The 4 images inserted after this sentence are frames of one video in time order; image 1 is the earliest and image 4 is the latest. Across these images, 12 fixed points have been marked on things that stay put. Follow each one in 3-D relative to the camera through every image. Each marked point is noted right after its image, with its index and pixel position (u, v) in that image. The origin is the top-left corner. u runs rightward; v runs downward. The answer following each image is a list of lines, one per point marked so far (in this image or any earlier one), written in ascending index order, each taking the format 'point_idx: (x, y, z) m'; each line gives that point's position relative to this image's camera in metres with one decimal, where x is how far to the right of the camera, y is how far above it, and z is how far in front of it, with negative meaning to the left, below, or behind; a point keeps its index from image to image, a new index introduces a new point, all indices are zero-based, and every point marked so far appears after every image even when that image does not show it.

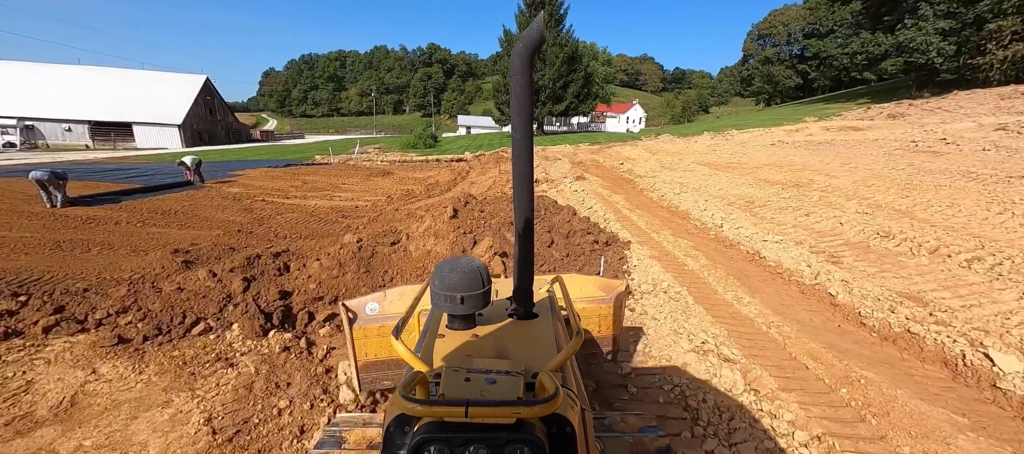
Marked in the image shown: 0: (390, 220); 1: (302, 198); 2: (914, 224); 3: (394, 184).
0: (-2.5, +0.1, +8.1) m
1: (-6.0, +0.8, +11.2) m
2: (+6.8, +0.1, +6.6) m
3: (-4.2, +1.6, +14.1) m
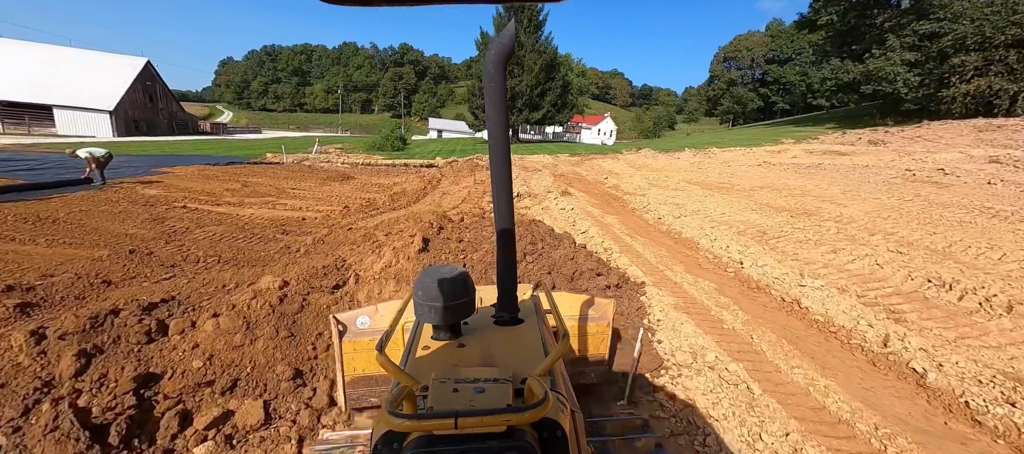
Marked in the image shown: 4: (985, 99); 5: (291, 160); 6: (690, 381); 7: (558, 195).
0: (-2.8, -0.3, +6.4) m
1: (-6.5, +0.5, +9.2) m
2: (+6.6, -0.6, +5.7) m
3: (-4.9, +1.2, +12.3) m
4: (+20.5, +5.6, +17.2) m
5: (-10.4, +3.1, +18.5) m
6: (+1.6, -1.4, +3.5) m
7: (+1.3, +0.9, +11.1) m
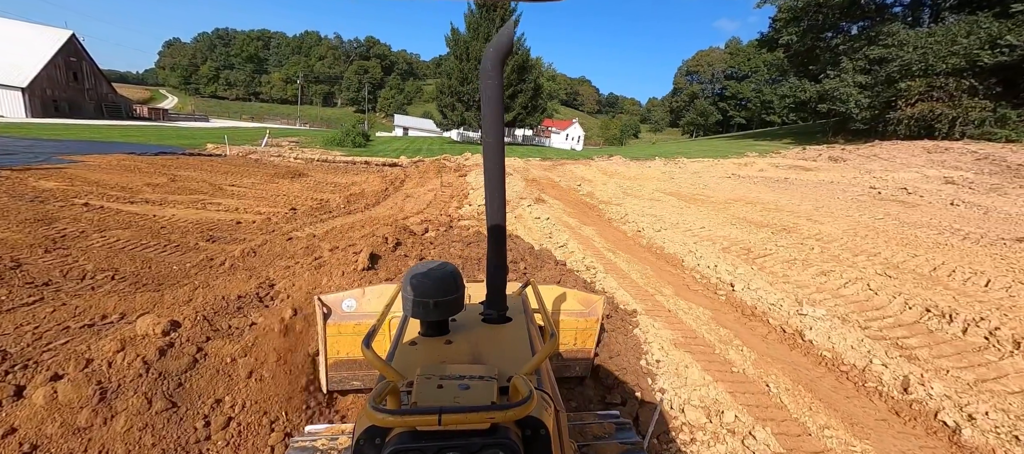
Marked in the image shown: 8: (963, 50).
0: (-3.2, -0.4, +5.3) m
1: (-7.1, +0.5, +7.8) m
2: (+6.2, -1.0, +5.5) m
3: (-5.8, +1.1, +11.0) m
4: (+19.2, +4.8, +18.2) m
5: (-11.7, +3.2, +16.7) m
6: (+1.4, -1.6, +2.8) m
7: (+0.5, +0.7, +10.4) m
8: (+19.4, +7.7, +17.0) m
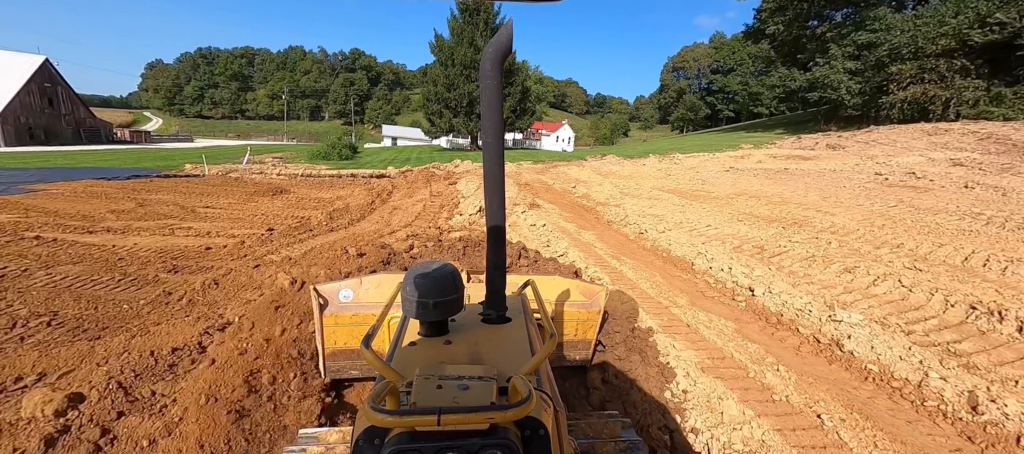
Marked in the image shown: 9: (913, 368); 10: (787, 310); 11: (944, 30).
0: (-3.3, -0.7, +4.7) m
1: (-7.2, -0.1, +7.2) m
2: (+6.2, -0.8, +5.0) m
3: (-6.0, +0.5, +10.4) m
4: (+18.7, +5.6, +17.9) m
5: (-12.1, +2.2, +16.1) m
6: (+1.4, -1.6, +2.3) m
7: (+0.3, +0.5, +9.8) m
8: (+18.8, +8.4, +16.8) m
9: (+3.8, -1.3, +3.7) m
10: (+3.4, -1.0, +4.9) m
11: (+18.9, +8.6, +17.1) m
